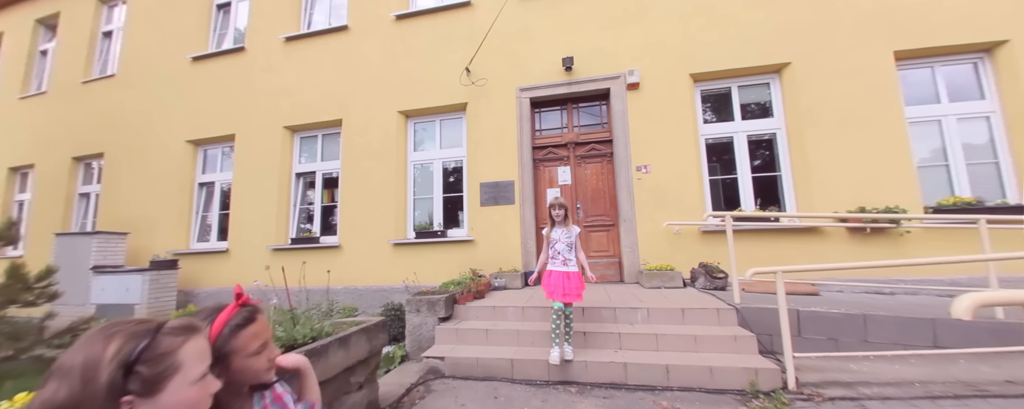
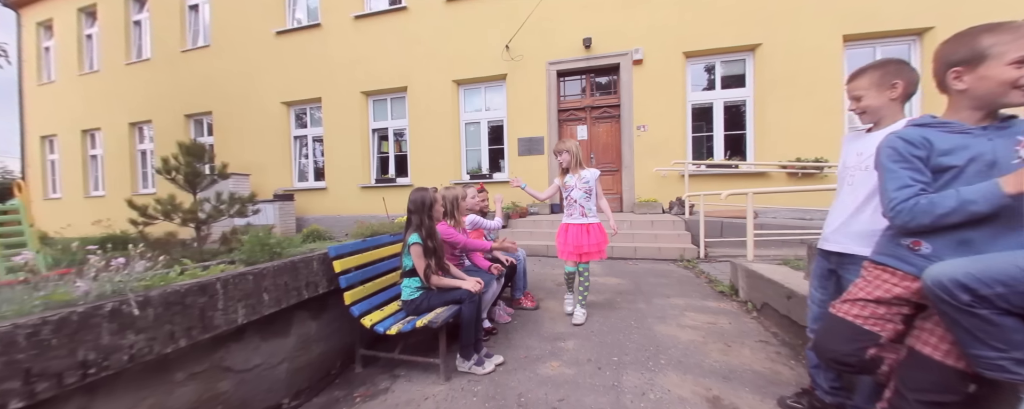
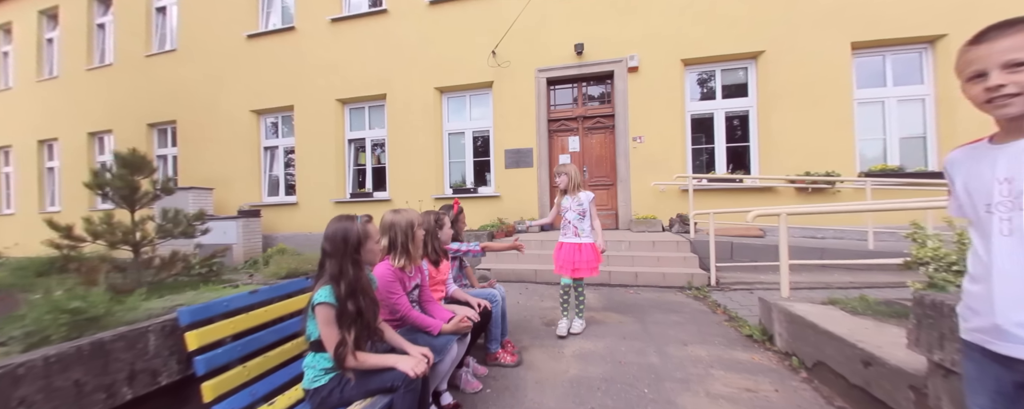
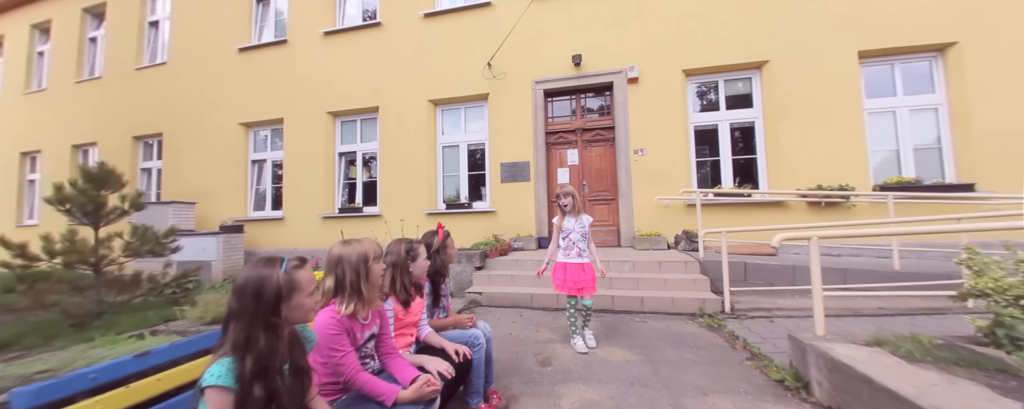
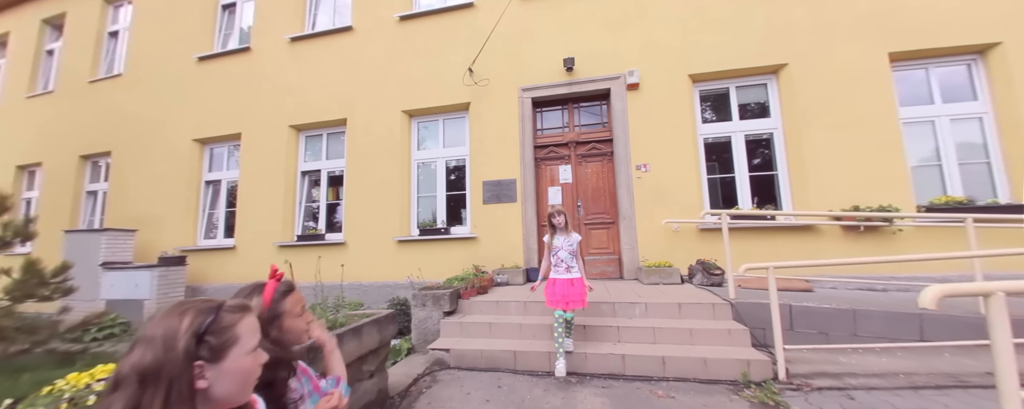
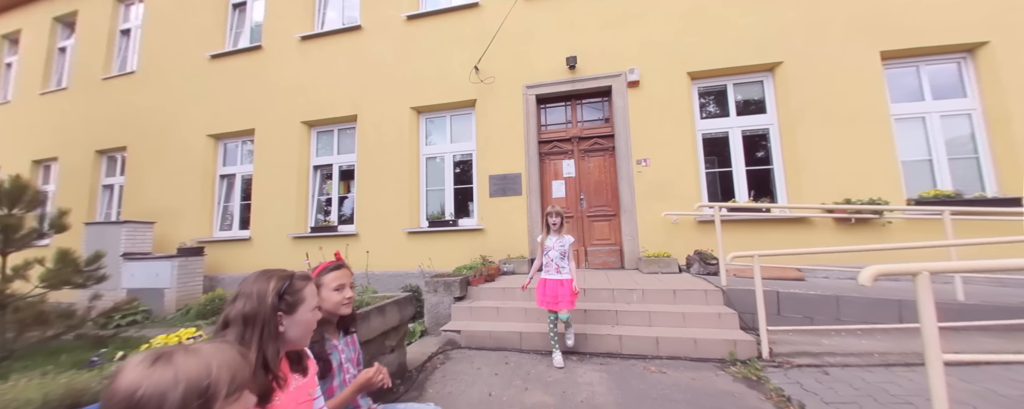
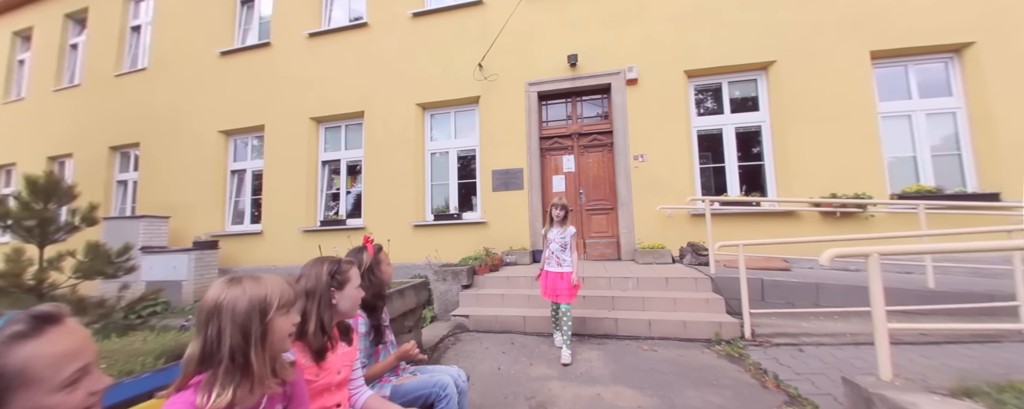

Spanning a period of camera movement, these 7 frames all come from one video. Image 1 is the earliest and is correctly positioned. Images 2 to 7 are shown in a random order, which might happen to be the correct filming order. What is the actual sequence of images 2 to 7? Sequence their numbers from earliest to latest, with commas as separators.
5, 6, 7, 4, 3, 2
